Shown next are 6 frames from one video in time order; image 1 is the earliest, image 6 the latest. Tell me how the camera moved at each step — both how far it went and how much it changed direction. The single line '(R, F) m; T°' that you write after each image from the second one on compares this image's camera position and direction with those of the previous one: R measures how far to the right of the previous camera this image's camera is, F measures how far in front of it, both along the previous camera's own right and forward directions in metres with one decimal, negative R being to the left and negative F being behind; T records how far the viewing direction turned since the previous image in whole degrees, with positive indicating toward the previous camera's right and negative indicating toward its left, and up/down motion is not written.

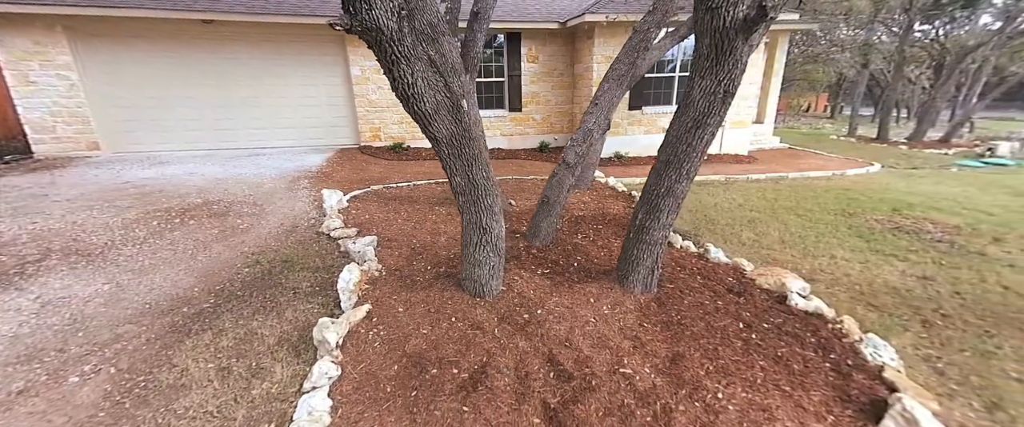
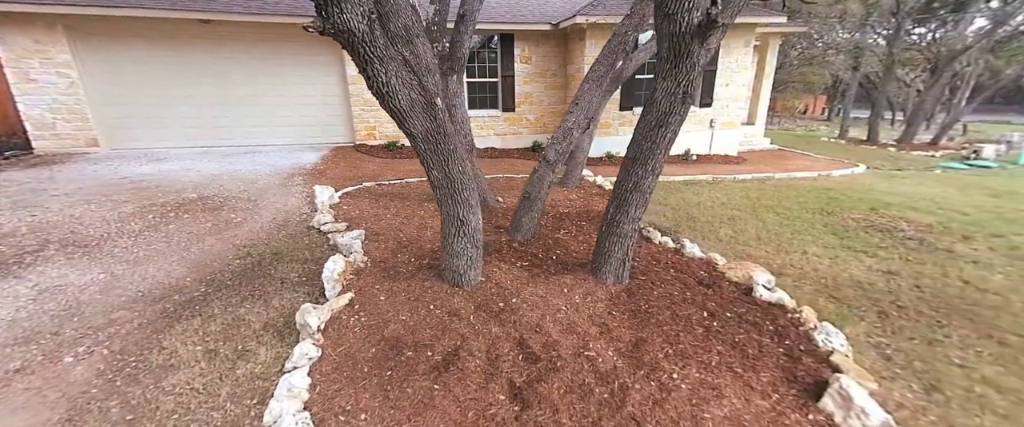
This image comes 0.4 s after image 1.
(+0.2, -0.1) m; 0°
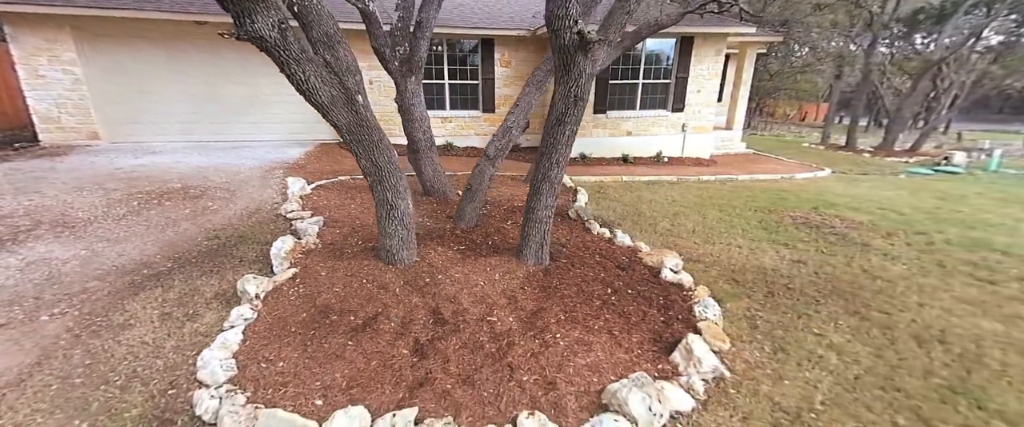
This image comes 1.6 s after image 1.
(+0.6, -0.3) m; -1°
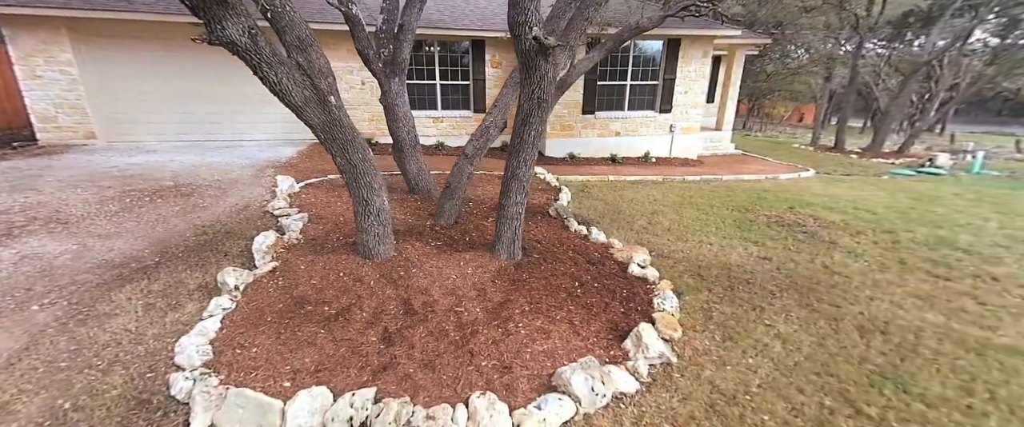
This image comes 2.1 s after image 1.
(+0.2, -0.1) m; 0°
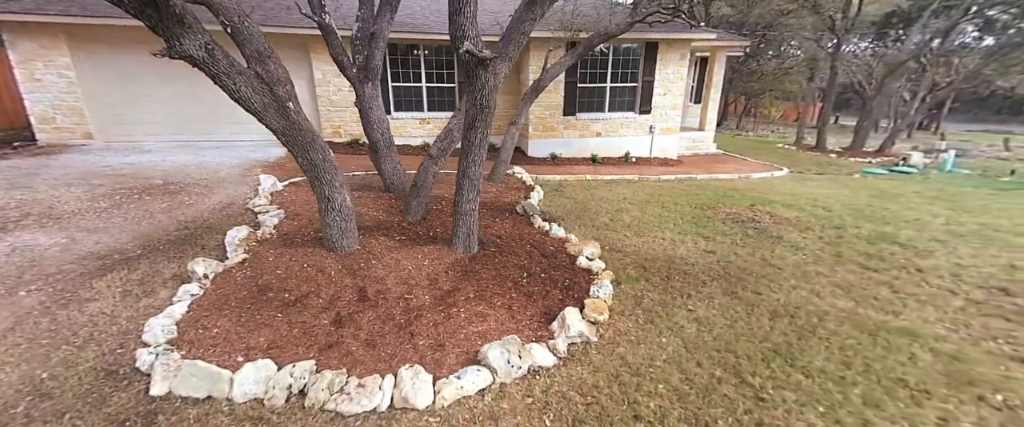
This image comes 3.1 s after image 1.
(+0.4, -0.2) m; 0°
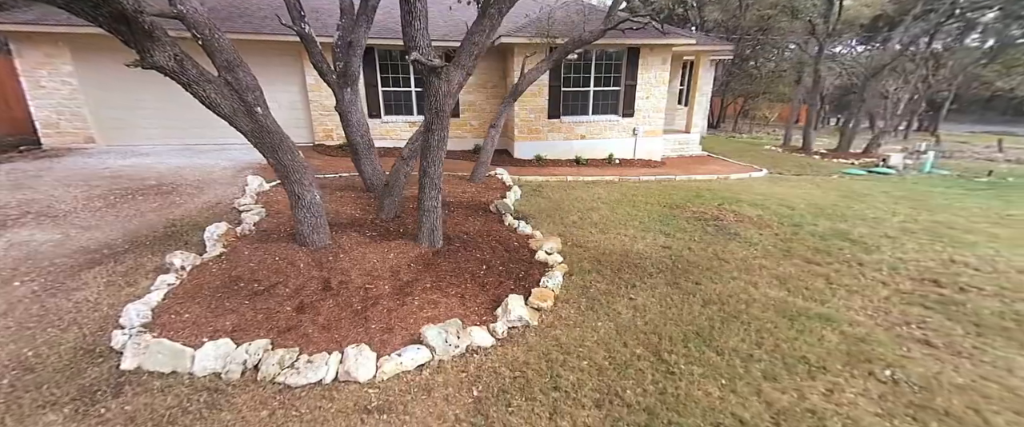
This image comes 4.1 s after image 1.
(+0.4, -0.2) m; 0°
